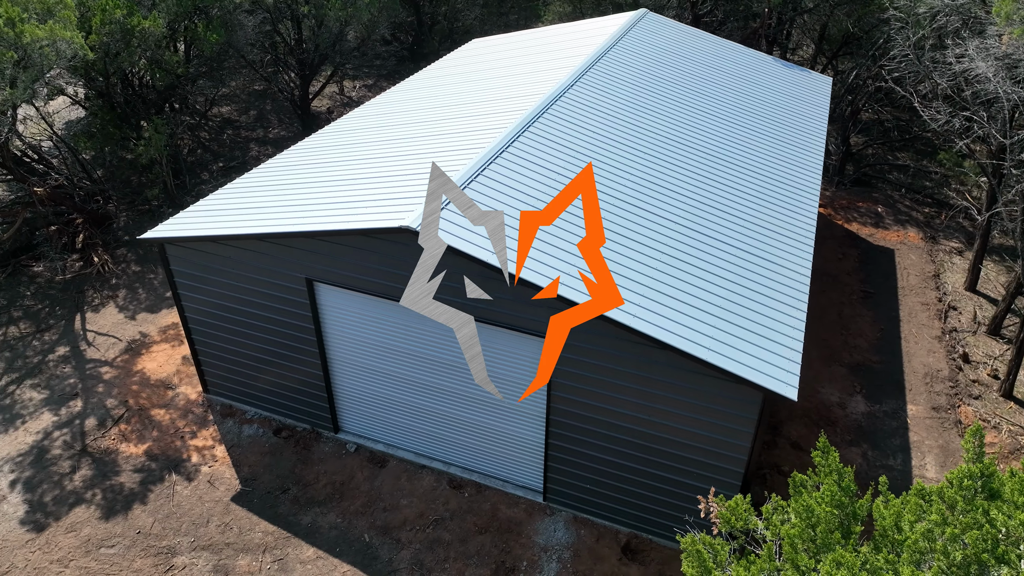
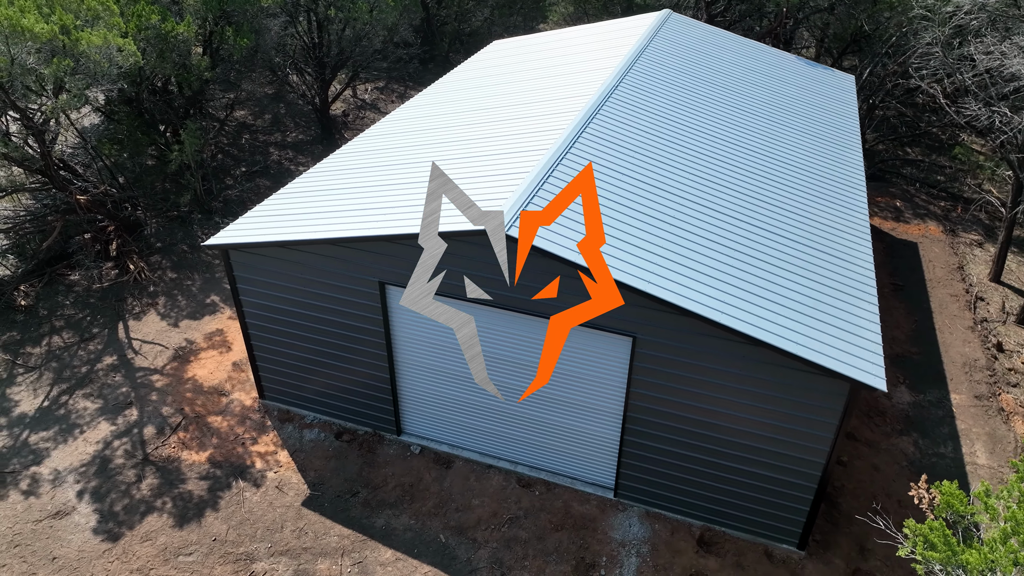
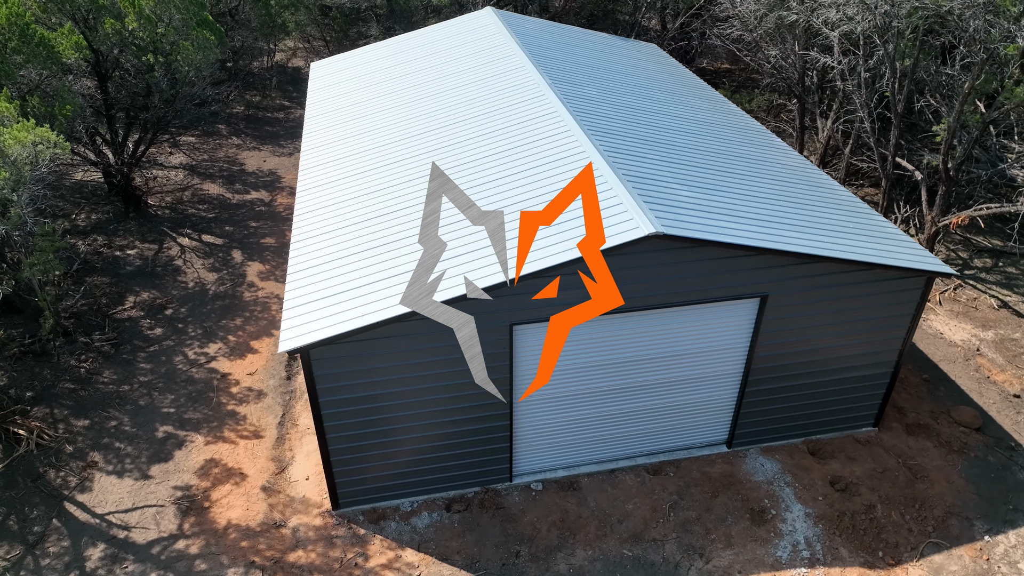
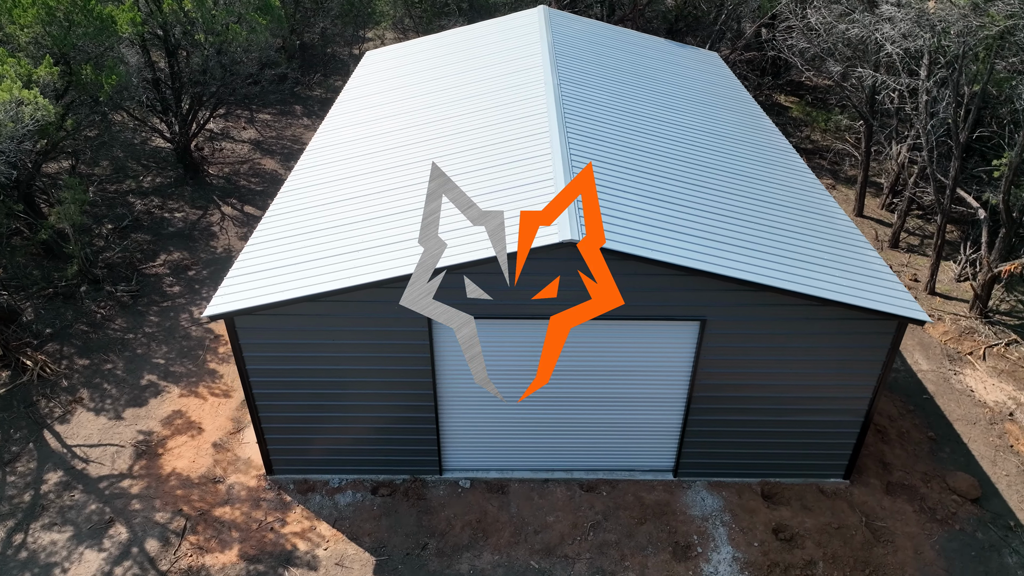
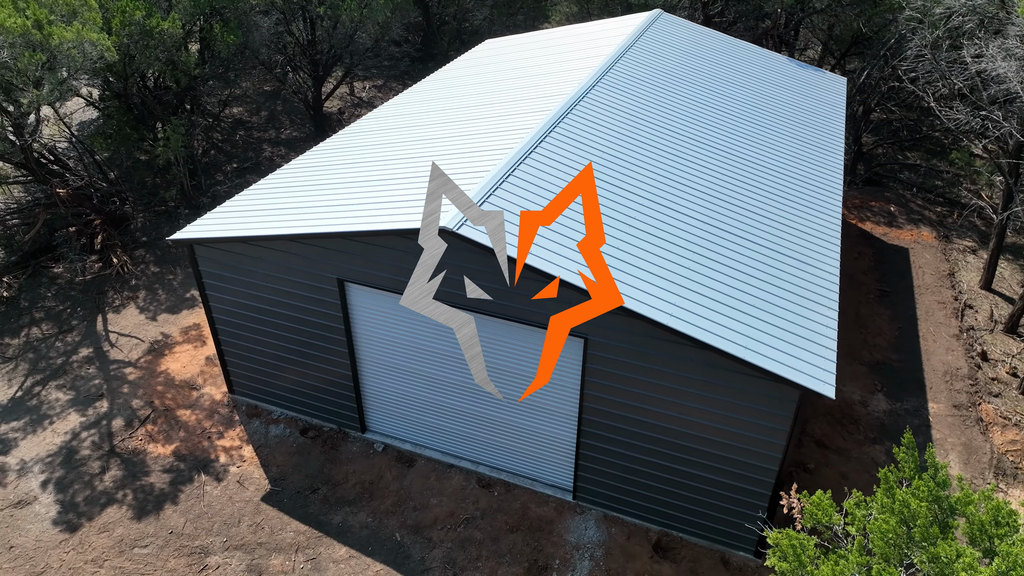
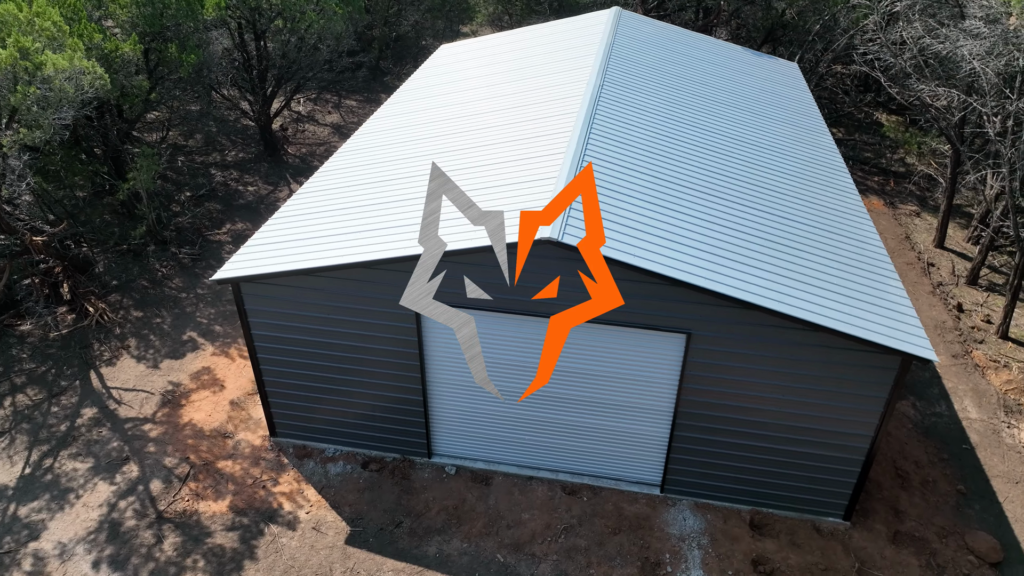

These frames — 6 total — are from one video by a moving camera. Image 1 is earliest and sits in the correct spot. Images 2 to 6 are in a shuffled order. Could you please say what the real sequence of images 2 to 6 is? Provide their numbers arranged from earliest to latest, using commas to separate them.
5, 2, 6, 4, 3
